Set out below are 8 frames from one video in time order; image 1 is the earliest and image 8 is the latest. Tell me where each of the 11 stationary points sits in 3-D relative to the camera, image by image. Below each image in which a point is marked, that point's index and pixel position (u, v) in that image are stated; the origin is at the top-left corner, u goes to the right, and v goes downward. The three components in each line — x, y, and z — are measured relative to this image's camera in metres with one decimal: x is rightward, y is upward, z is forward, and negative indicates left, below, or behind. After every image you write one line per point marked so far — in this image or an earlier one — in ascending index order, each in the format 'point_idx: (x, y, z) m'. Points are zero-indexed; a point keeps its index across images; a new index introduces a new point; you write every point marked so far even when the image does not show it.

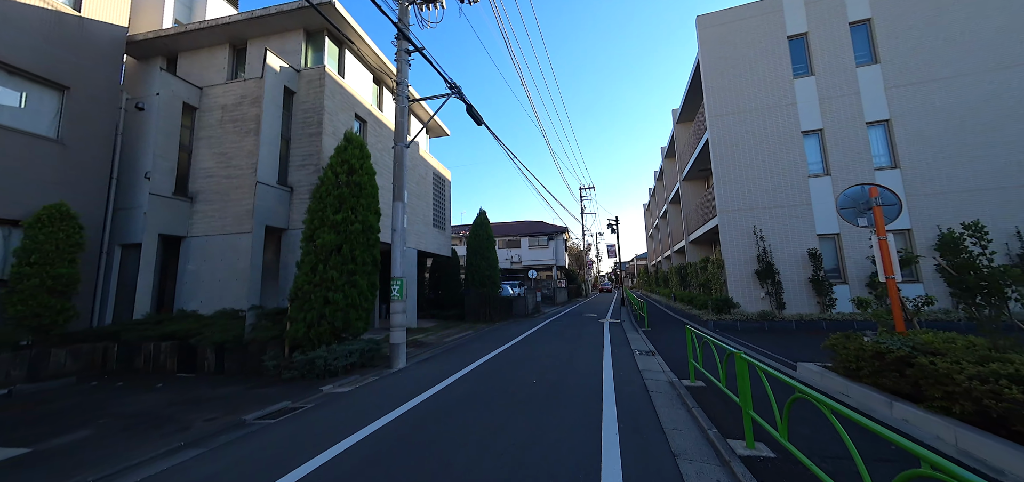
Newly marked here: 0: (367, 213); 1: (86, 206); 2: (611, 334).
0: (-3.2, +0.6, +7.7) m
1: (-10.3, +0.8, +8.4) m
2: (+3.6, -3.3, +12.5) m
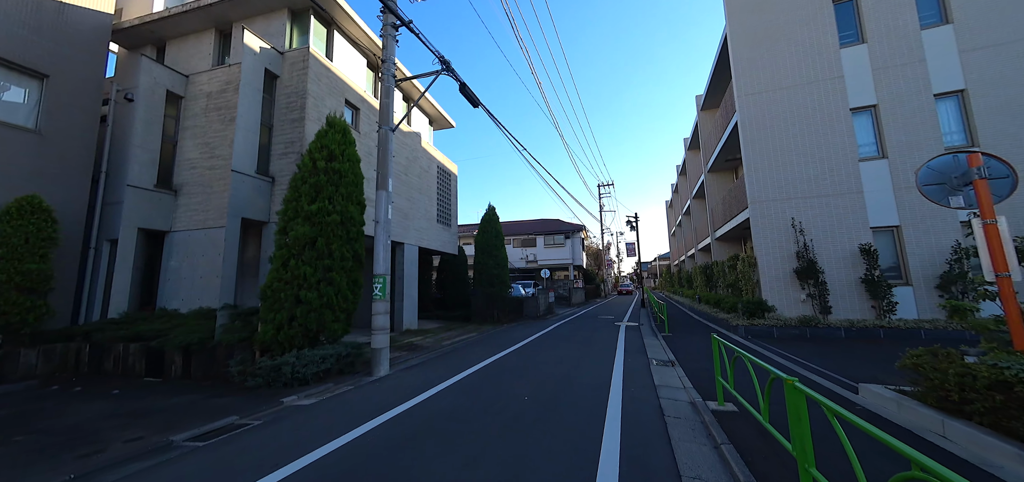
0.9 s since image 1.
0: (-3.3, +0.8, +7.0) m
1: (-10.3, +1.0, +8.0) m
2: (+3.8, -3.2, +11.3) m
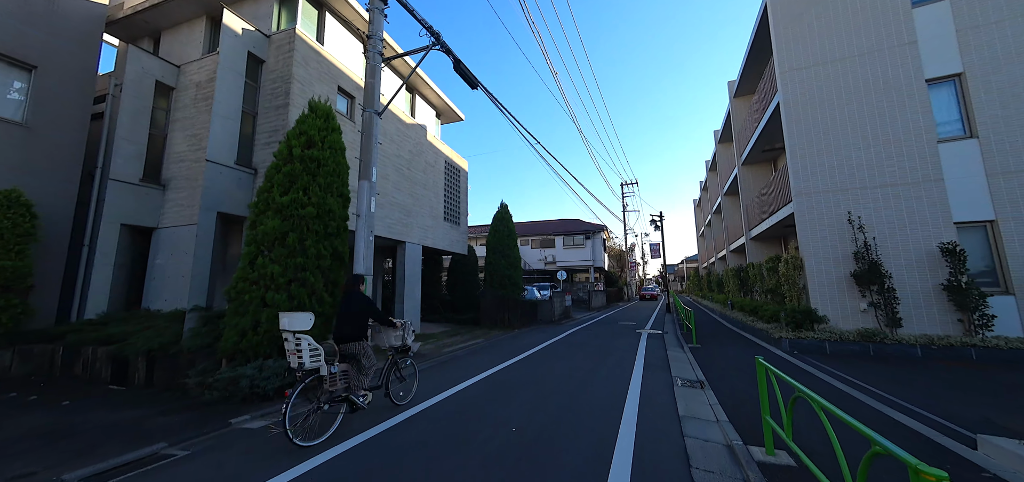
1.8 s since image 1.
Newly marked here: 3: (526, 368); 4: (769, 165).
0: (-3.3, +0.8, +6.3) m
1: (-10.3, +1.1, +7.8) m
2: (+4.0, -3.1, +10.1) m
3: (+0.4, -3.4, +9.3) m
4: (+11.5, +3.5, +15.5) m
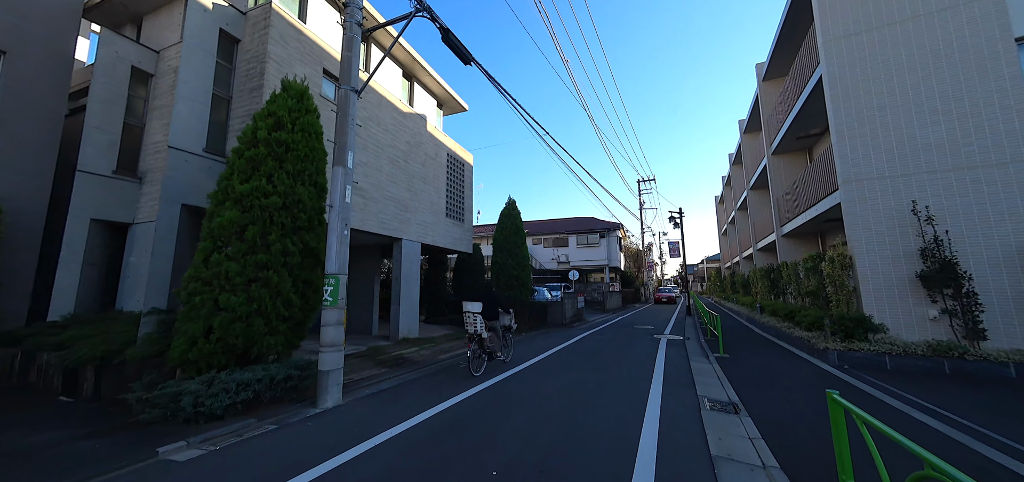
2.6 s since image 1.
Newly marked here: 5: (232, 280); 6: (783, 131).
0: (-3.4, +0.9, +5.5) m
1: (-10.3, +1.1, +7.3) m
2: (+4.1, -3.0, +9.0) m
3: (+0.4, -3.3, +8.3) m
4: (+11.8, +3.6, +14.1) m
5: (-3.9, -0.6, +4.8) m
6: (+9.8, +4.0, +12.5) m
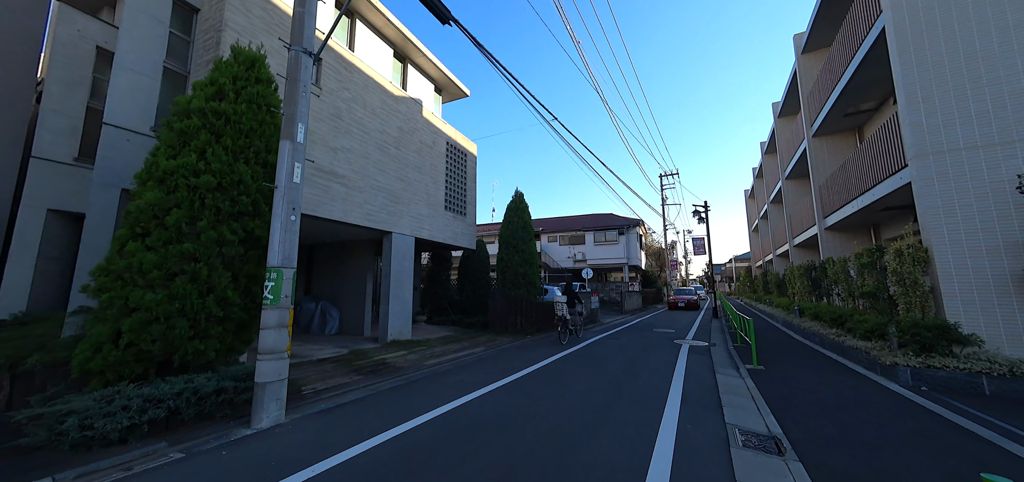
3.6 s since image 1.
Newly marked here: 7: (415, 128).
0: (-3.7, +1.1, +4.7) m
1: (-10.4, +1.3, +6.9) m
2: (+4.0, -2.8, +7.7) m
3: (+0.3, -3.1, +7.3) m
4: (+12.0, +3.8, +12.4) m
5: (-4.2, -0.4, +4.0) m
6: (+9.9, +4.2, +10.9) m
7: (-3.0, +3.5, +10.7) m
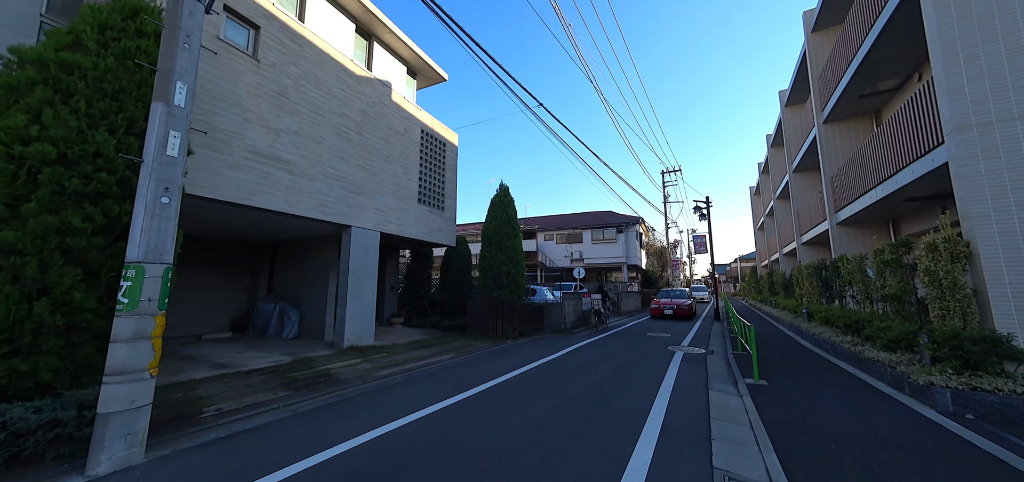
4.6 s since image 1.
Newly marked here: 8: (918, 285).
0: (-4.5, +1.2, +3.7) m
1: (-11.2, +1.4, +6.0) m
2: (+3.3, -2.7, +6.7) m
3: (-0.4, -3.0, +6.3) m
4: (+11.4, +3.9, +11.2) m
5: (-4.9, -0.3, +3.1) m
6: (+9.3, +4.3, +9.8) m
7: (-3.6, +3.6, +9.7) m
8: (+7.7, -0.8, +6.6) m
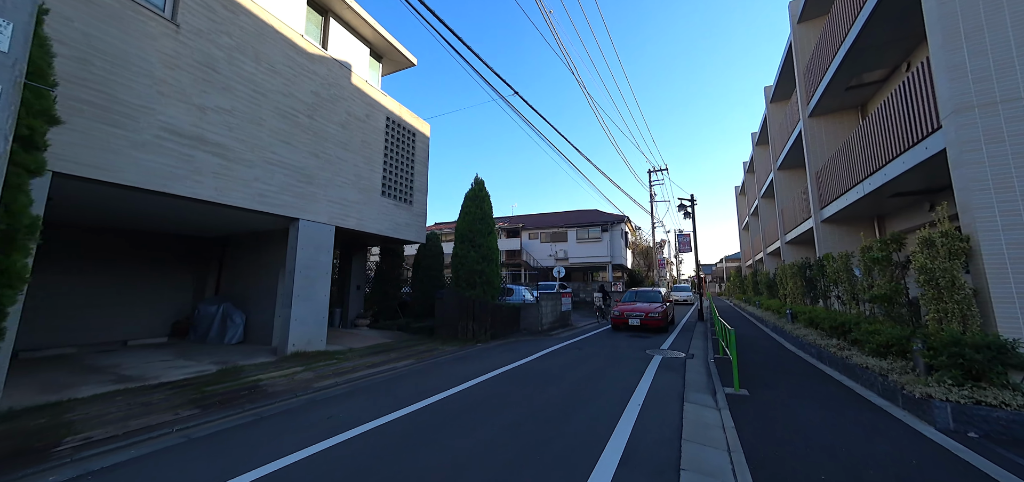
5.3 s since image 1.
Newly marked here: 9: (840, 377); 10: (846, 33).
0: (-5.1, +1.3, +2.9) m
1: (-11.9, +1.6, +5.0) m
2: (+2.6, -2.6, +6.1) m
3: (-1.1, -2.9, +5.5) m
4: (+10.5, +4.0, +10.8) m
5: (-5.6, -0.1, +2.2) m
6: (+8.5, +4.4, +9.3) m
7: (-4.4, +3.8, +8.9) m
8: (+7.0, -0.8, +6.1) m
9: (+5.5, -2.3, +5.8) m
10: (+8.0, +5.0, +8.4) m
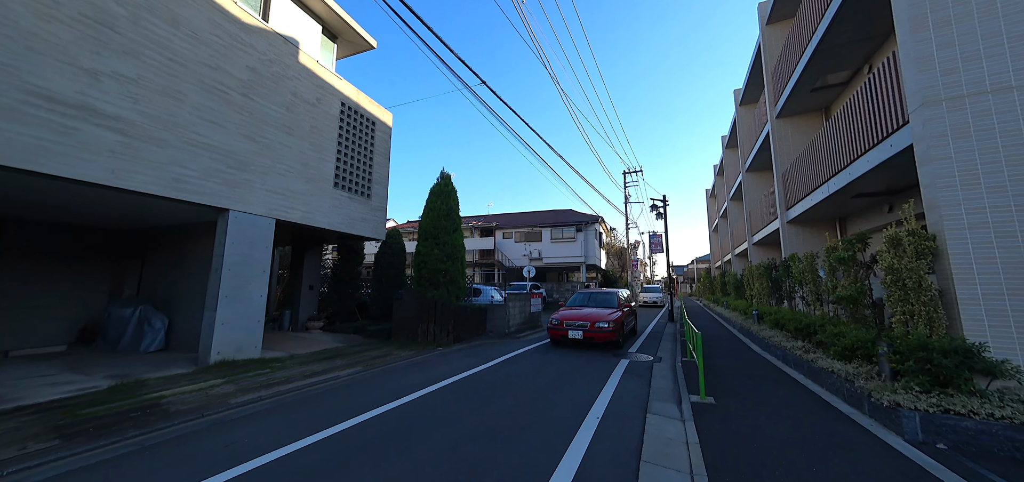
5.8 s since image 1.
0: (-5.6, +1.5, +2.0) m
1: (-12.5, +1.8, +3.7) m
2: (+1.8, -2.6, +5.7) m
3: (-1.9, -2.8, +4.9) m
4: (+9.5, +3.9, +10.9) m
5: (-6.1, 0.0, +1.3) m
6: (+7.5, +4.4, +9.3) m
7: (-5.3, +3.9, +8.1) m
8: (+6.2, -0.8, +6.0) m
9: (+4.7, -2.3, +5.6) m
10: (+7.2, +4.9, +8.3) m
